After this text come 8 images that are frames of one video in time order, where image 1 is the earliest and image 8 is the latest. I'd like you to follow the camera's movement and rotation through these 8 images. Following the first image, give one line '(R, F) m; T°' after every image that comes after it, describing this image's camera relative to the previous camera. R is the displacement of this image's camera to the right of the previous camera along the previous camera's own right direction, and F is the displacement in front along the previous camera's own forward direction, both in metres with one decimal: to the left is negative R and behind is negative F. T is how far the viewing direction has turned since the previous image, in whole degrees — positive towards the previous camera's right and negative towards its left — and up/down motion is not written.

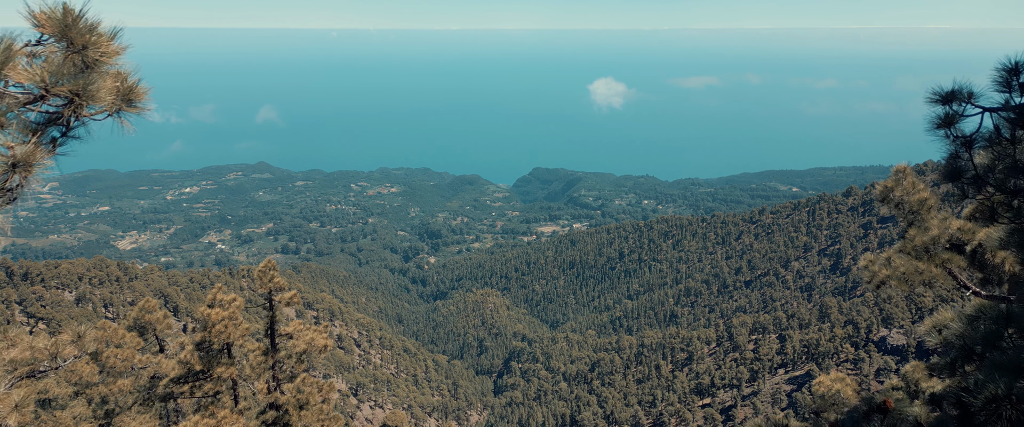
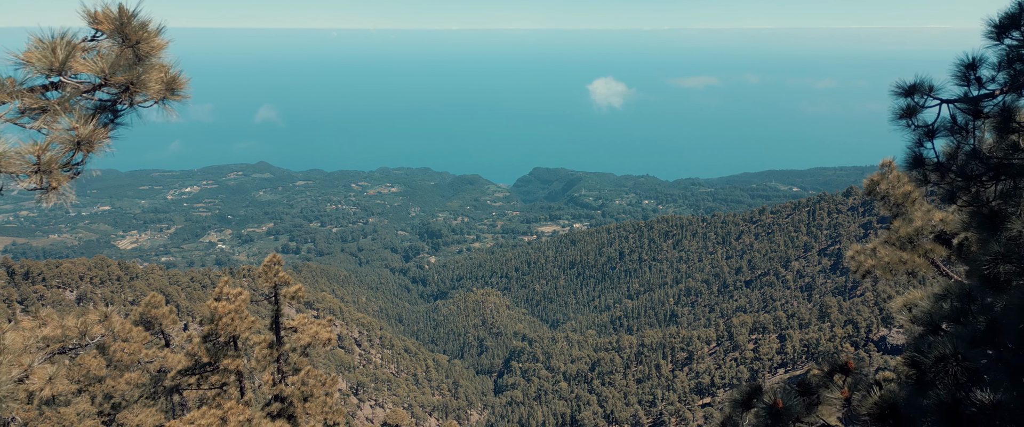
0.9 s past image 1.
(0.0, -0.5) m; 0°
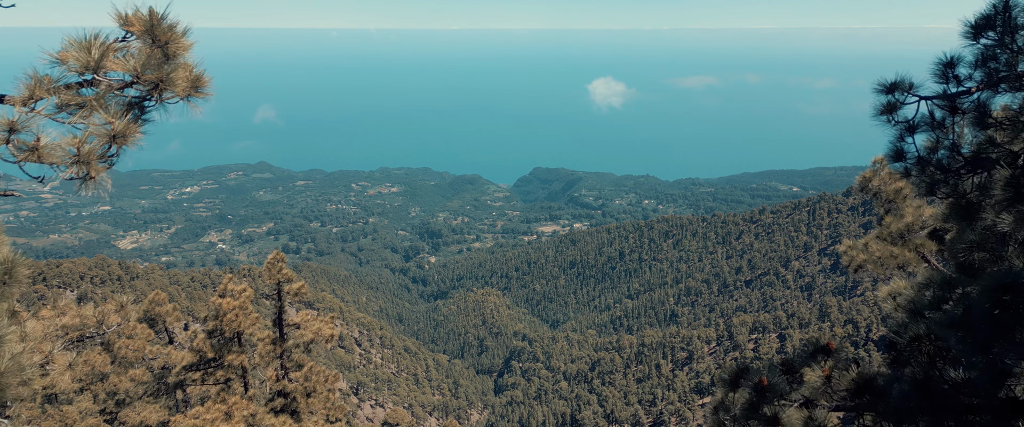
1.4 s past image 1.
(0.0, -0.3) m; 0°
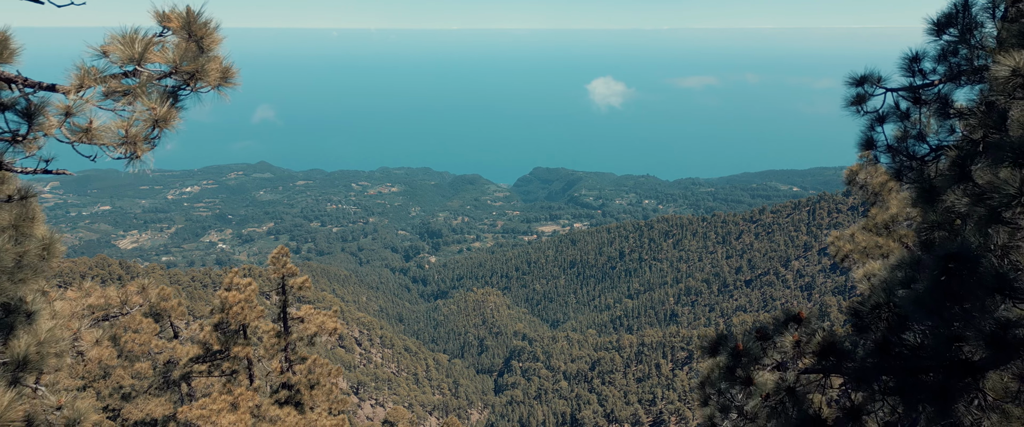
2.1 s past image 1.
(0.0, -0.5) m; 0°
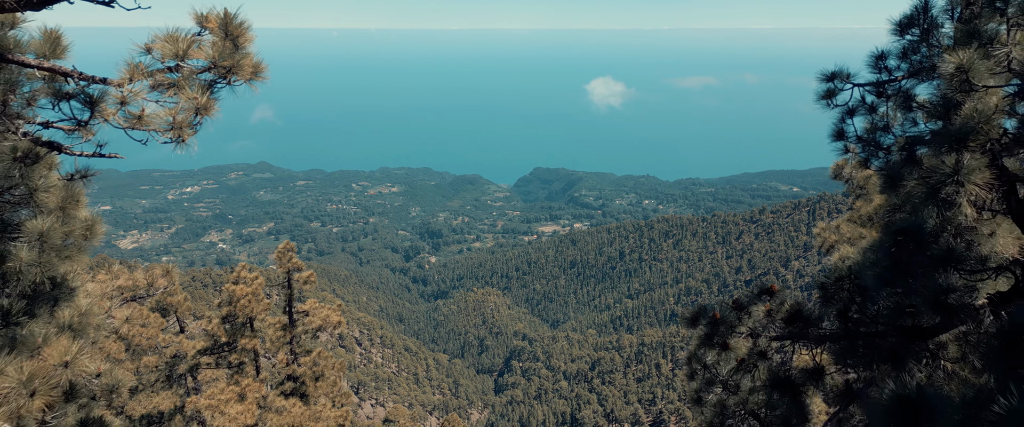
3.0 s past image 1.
(0.0, -0.6) m; 0°
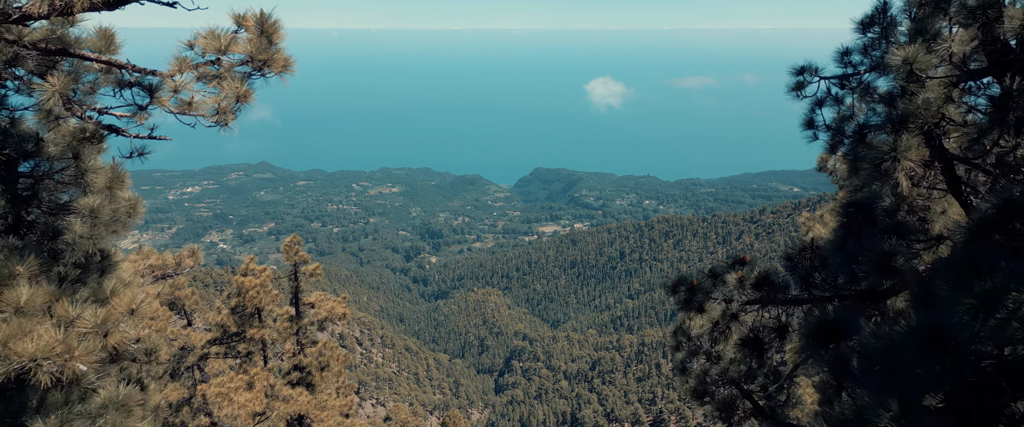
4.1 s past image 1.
(0.0, -0.8) m; 0°
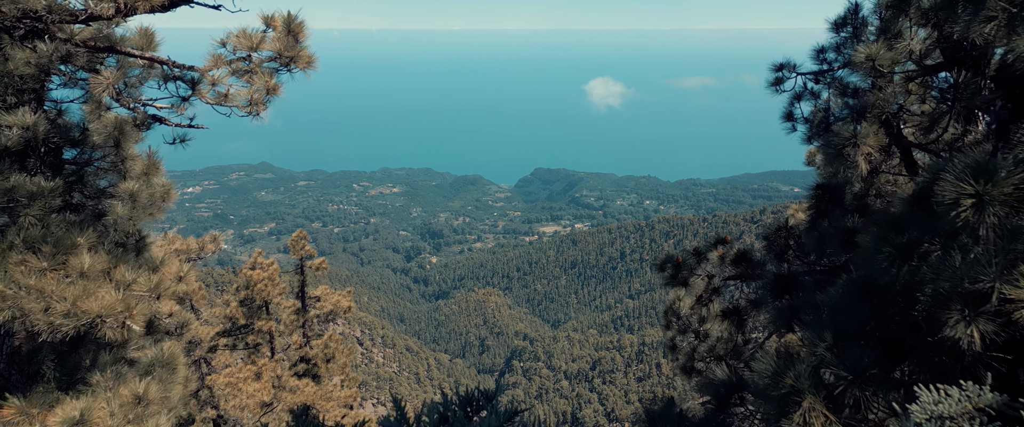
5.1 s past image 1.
(0.0, -0.7) m; 0°
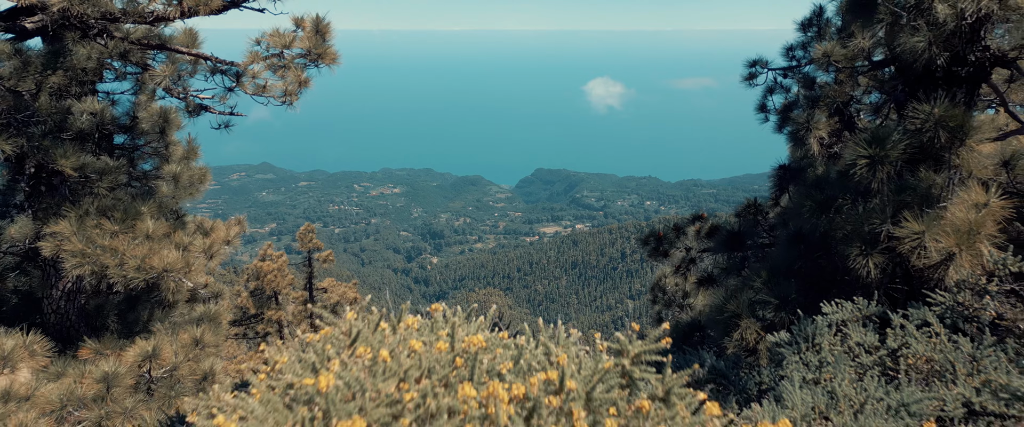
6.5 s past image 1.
(0.0, -1.0) m; 0°
